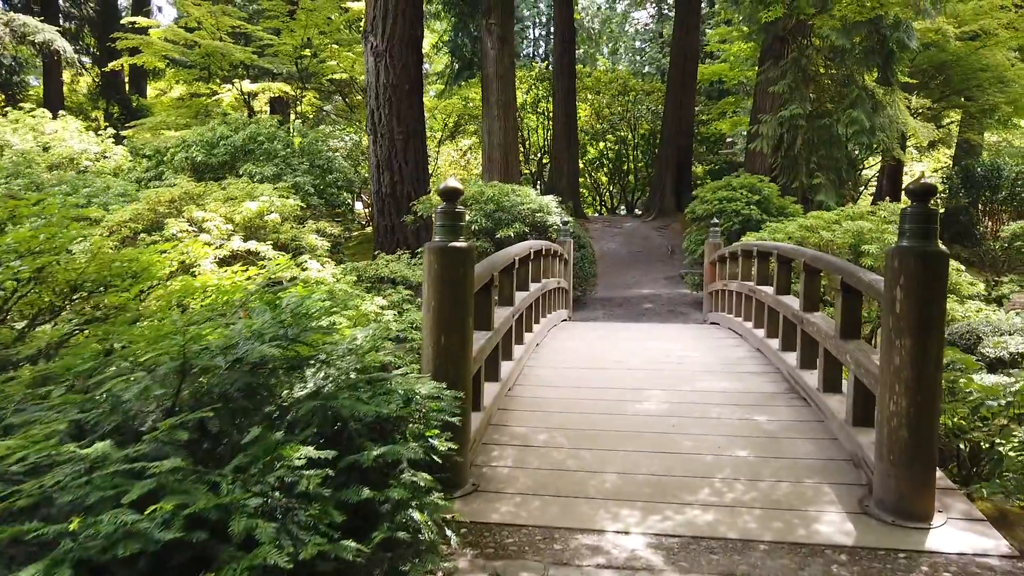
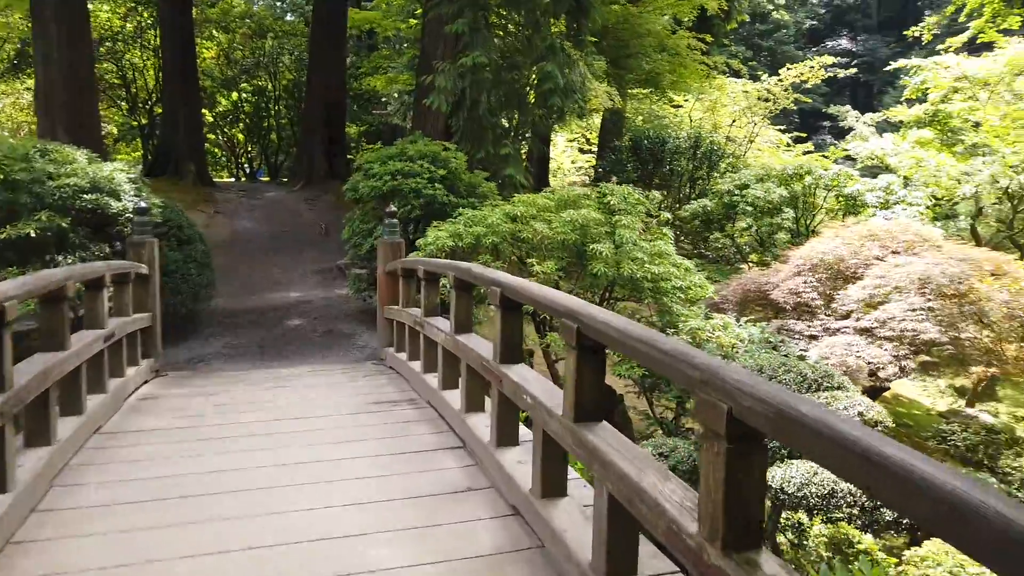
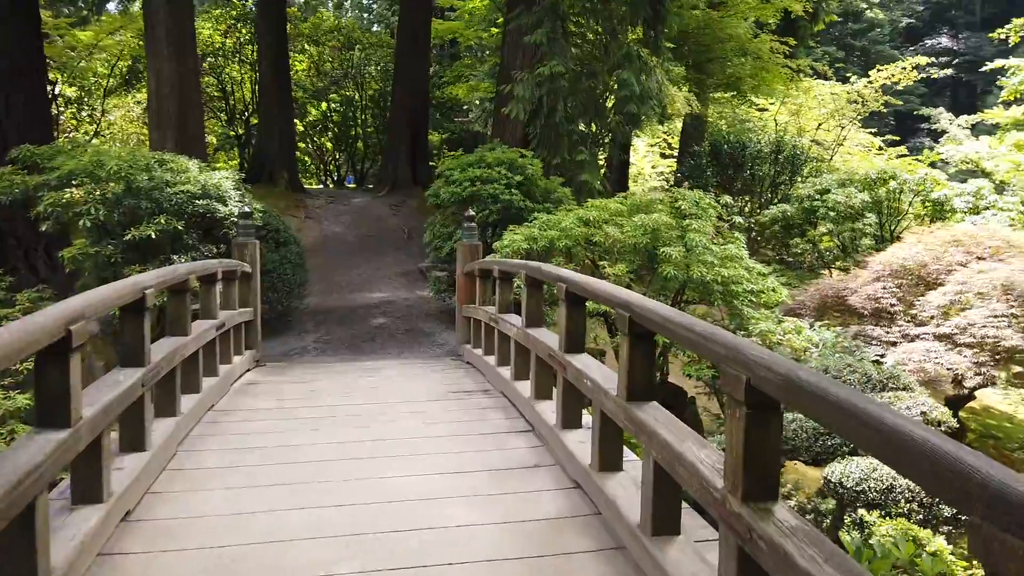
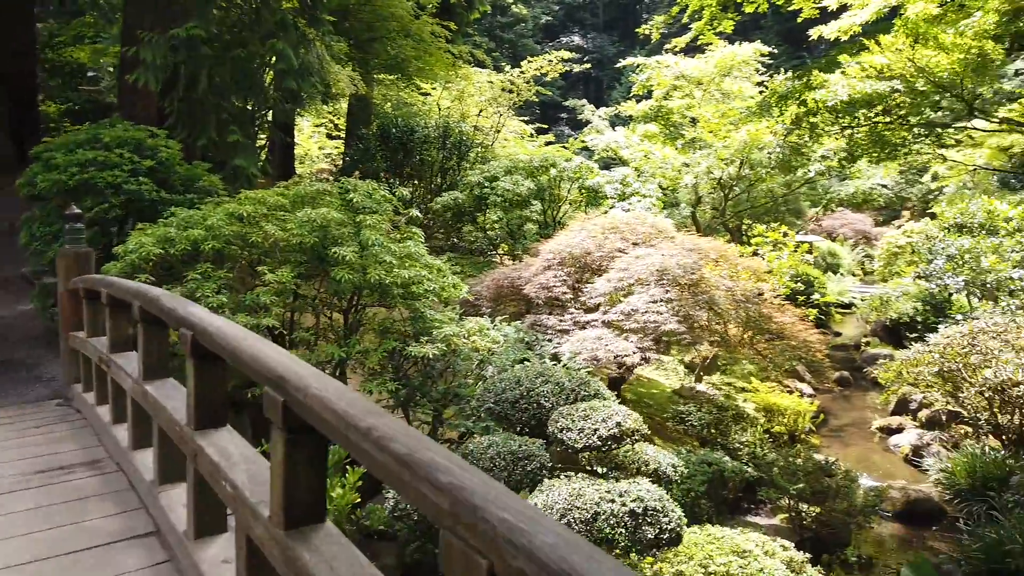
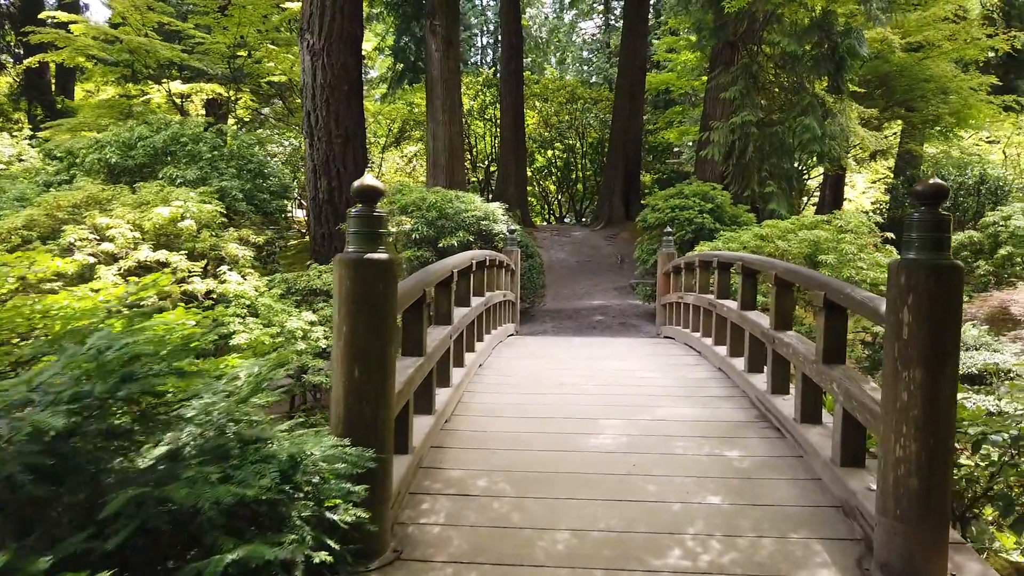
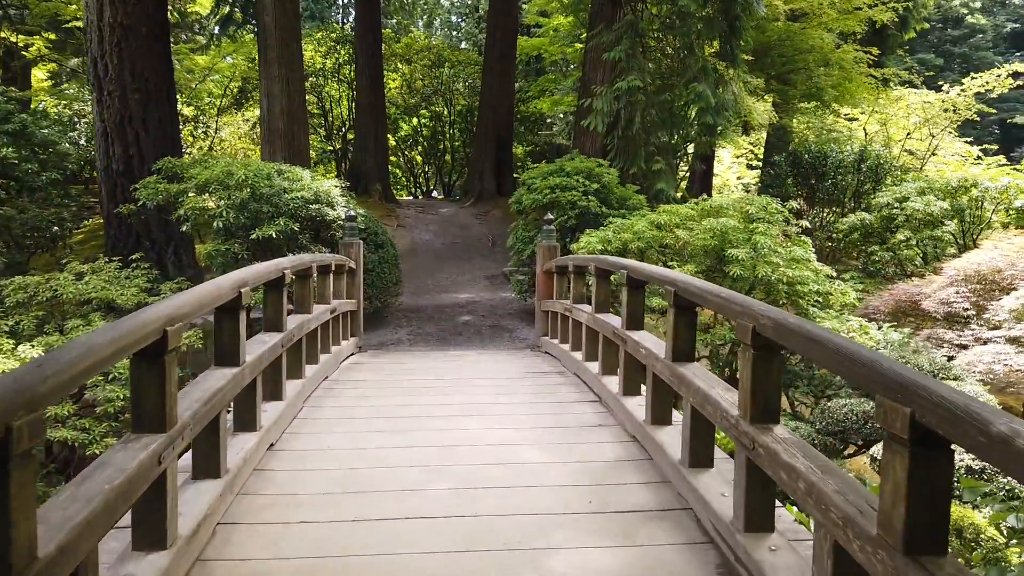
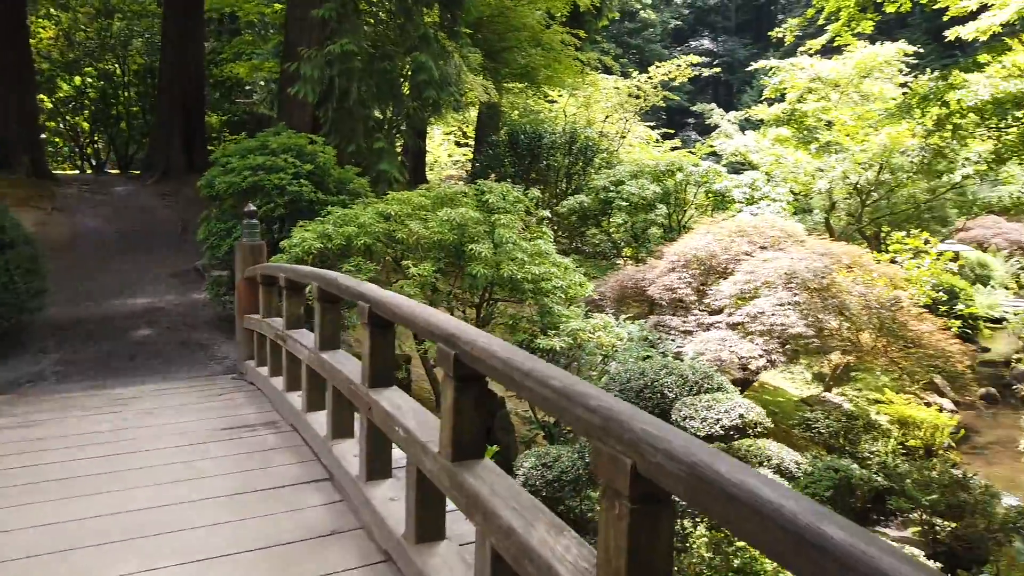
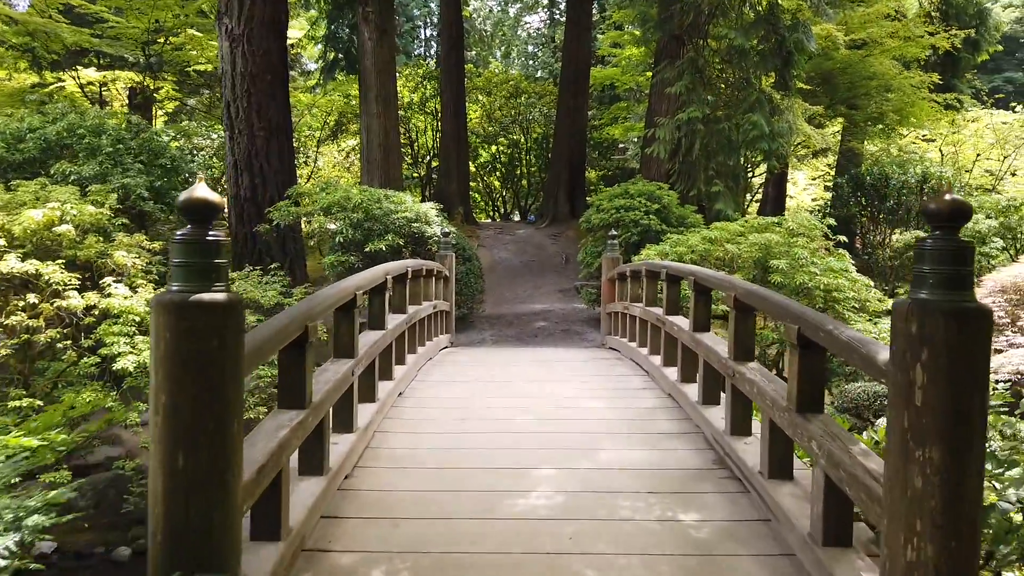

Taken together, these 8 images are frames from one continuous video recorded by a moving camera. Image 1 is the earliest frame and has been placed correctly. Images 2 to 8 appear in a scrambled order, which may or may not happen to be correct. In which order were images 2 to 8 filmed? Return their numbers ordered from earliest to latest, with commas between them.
5, 8, 6, 3, 2, 7, 4
